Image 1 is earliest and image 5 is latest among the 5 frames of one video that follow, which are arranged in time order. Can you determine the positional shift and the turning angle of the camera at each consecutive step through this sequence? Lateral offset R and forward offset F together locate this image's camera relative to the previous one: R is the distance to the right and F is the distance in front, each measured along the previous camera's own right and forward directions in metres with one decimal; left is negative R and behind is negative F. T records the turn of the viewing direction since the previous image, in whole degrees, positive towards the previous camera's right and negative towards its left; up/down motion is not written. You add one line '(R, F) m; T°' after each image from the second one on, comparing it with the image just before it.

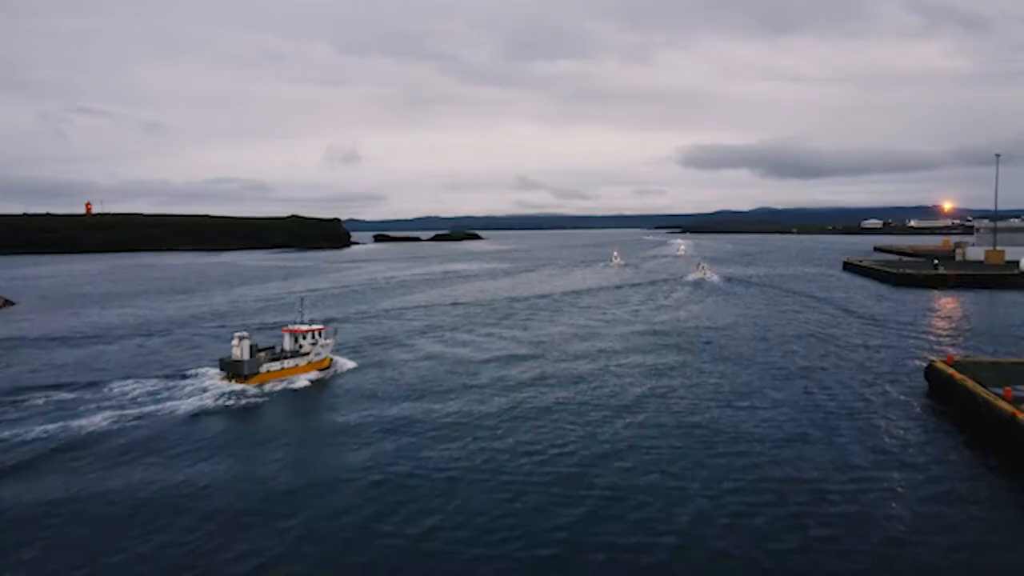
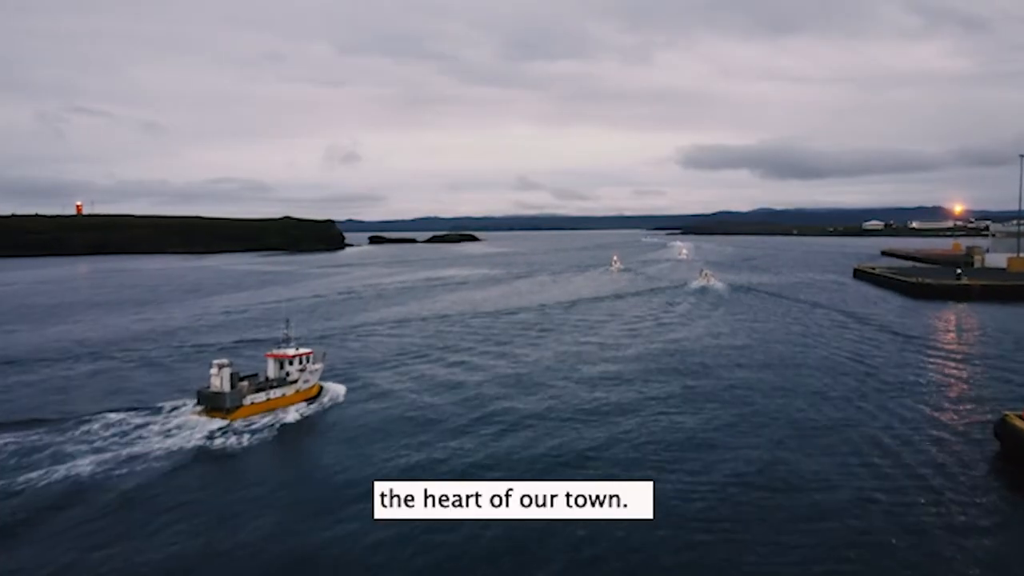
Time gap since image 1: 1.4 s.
(+0.8, +3.9) m; 0°
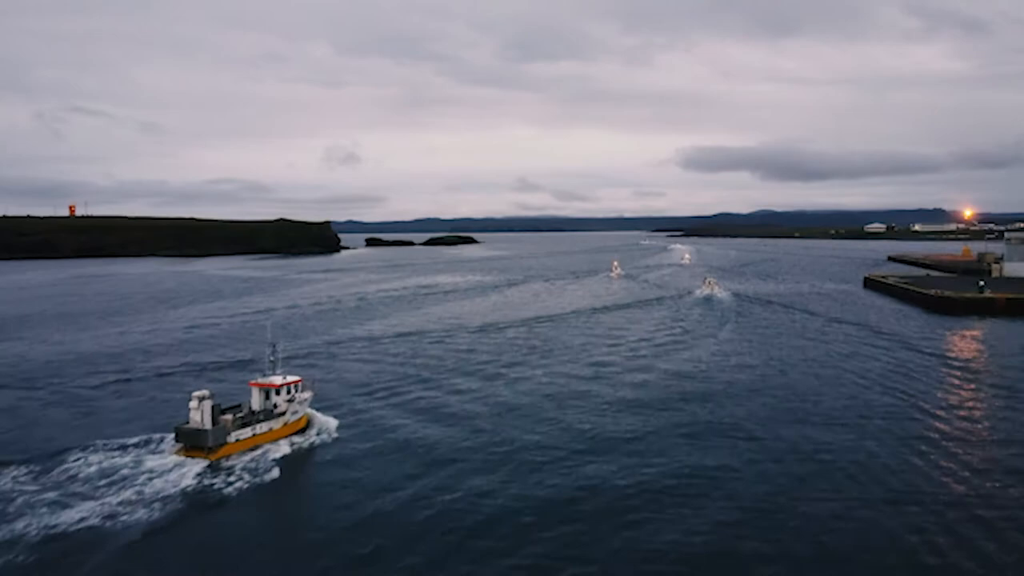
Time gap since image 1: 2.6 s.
(+0.6, +3.2) m; 0°
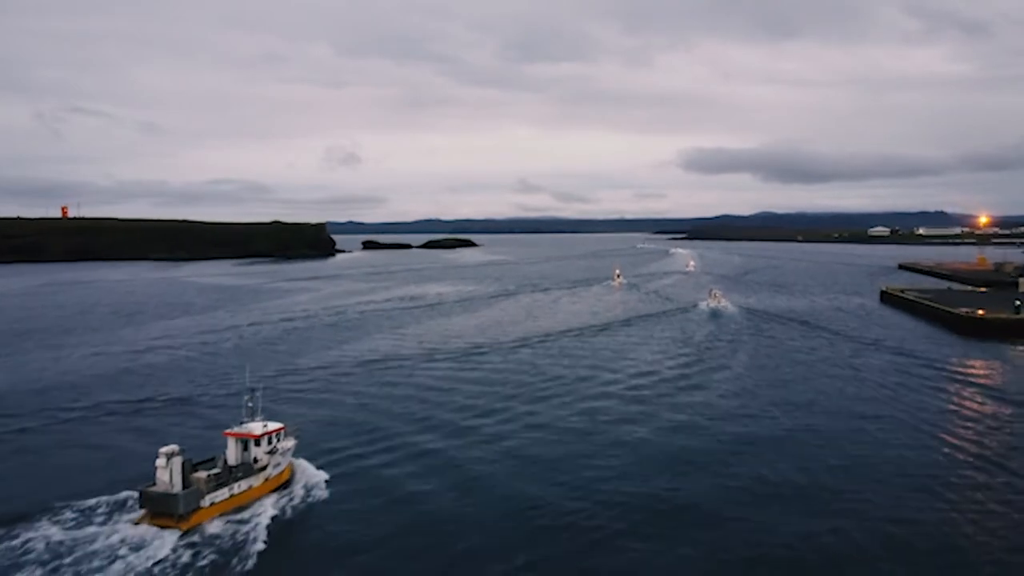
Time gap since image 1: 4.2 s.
(+0.7, +4.0) m; 0°
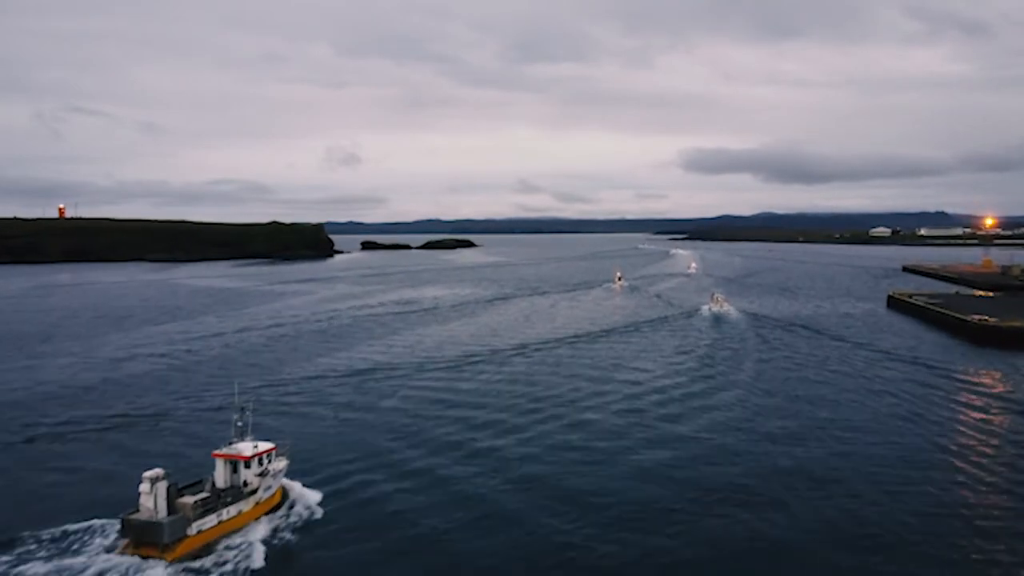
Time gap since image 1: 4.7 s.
(+0.2, +1.3) m; 0°
